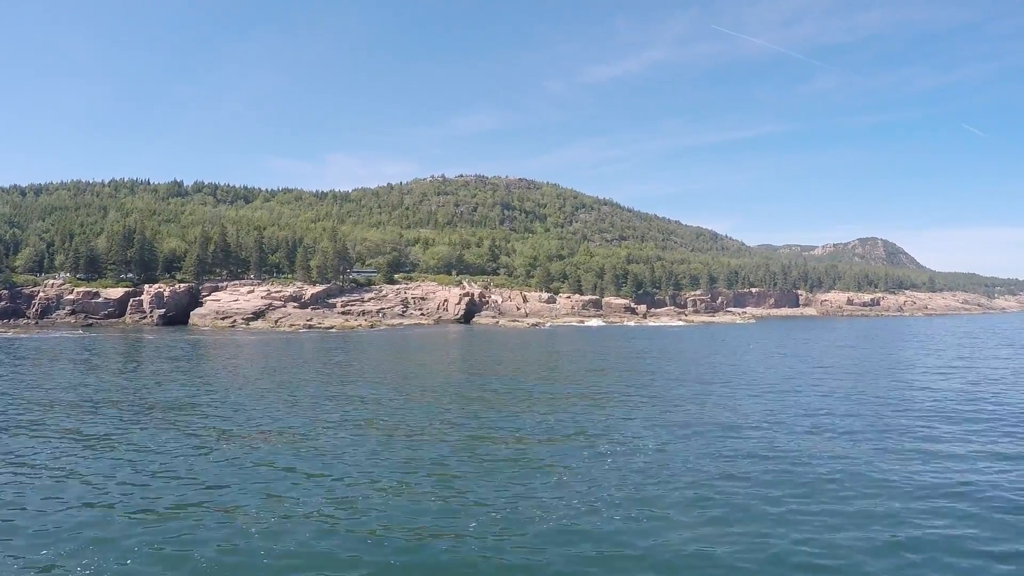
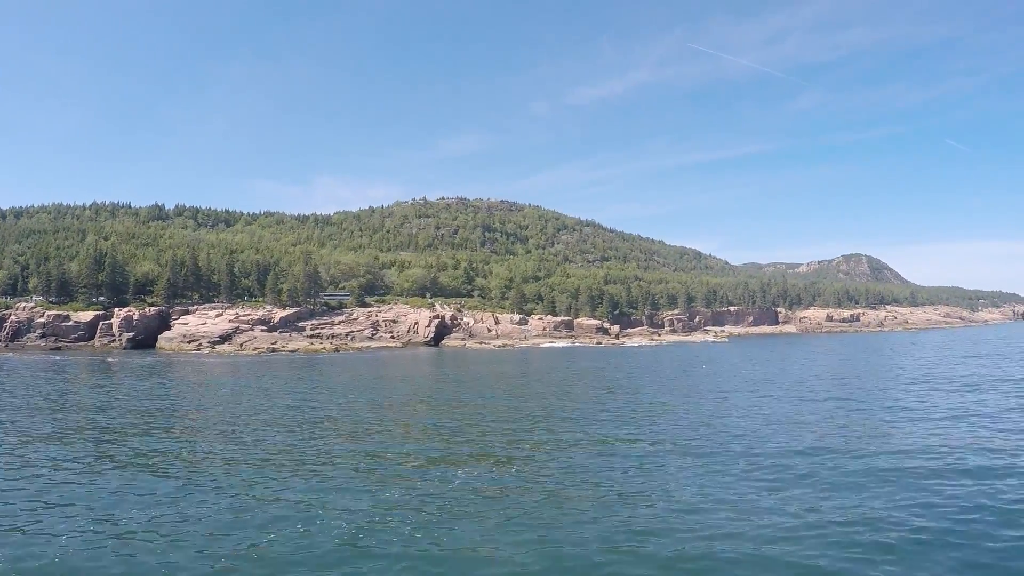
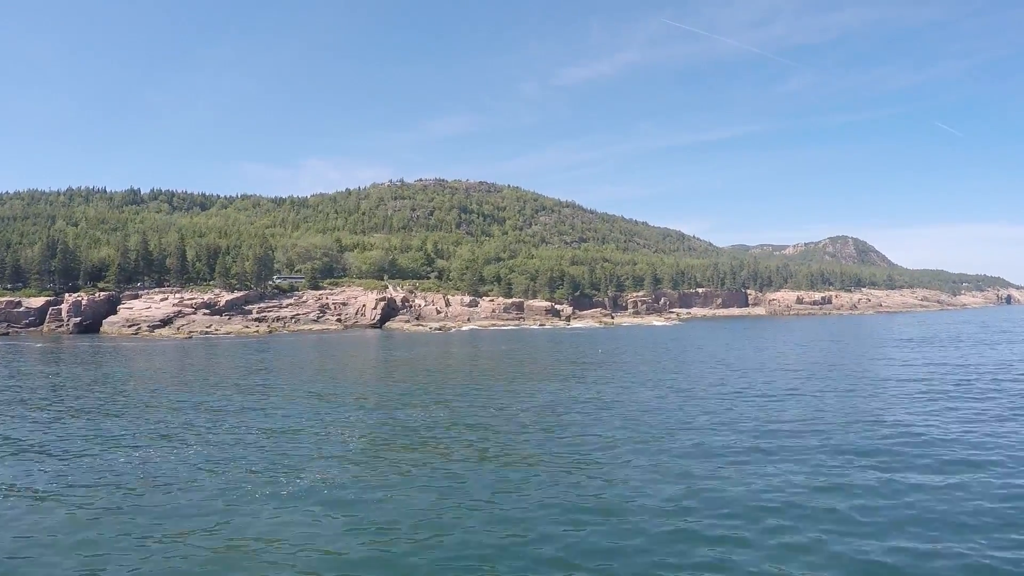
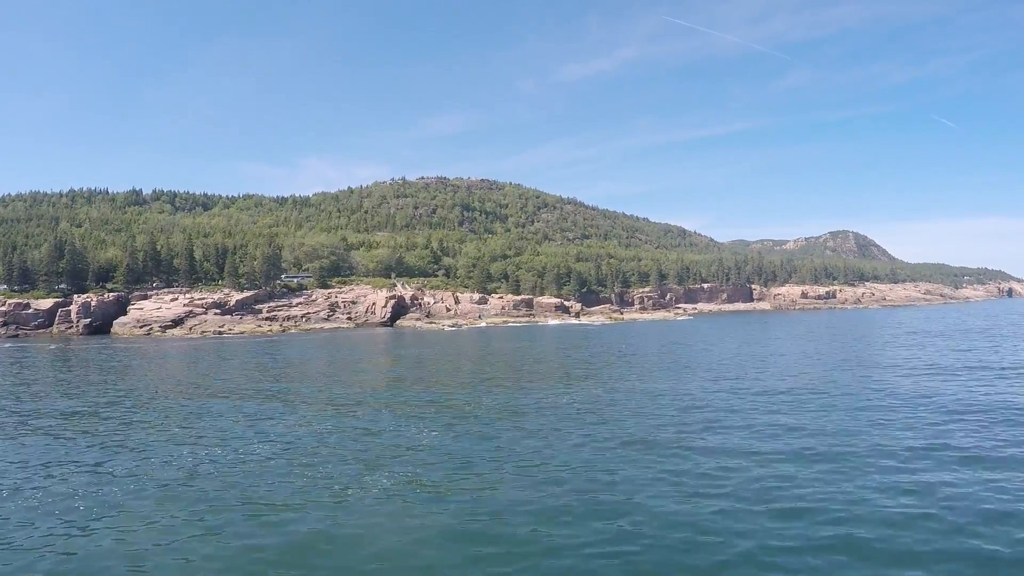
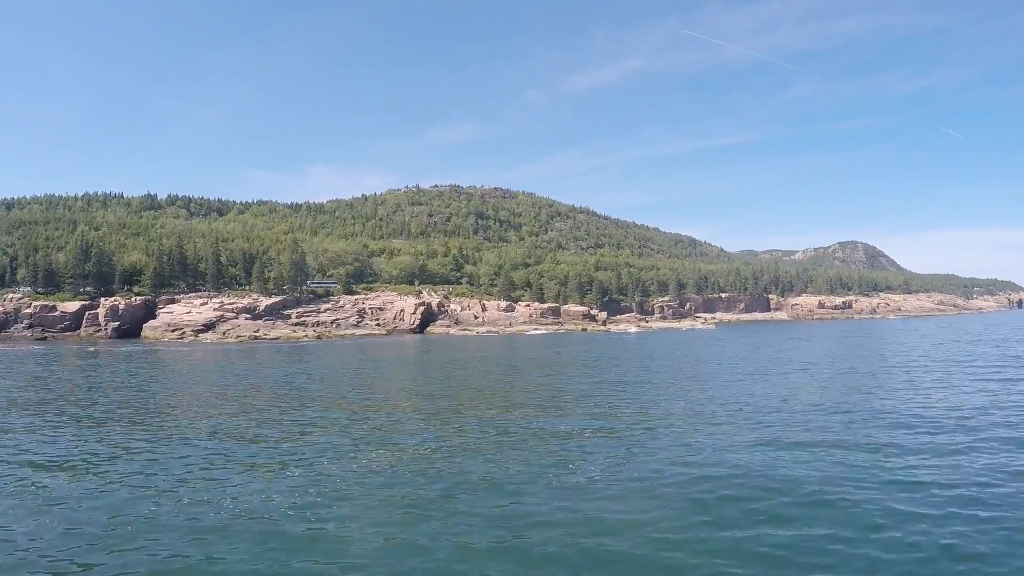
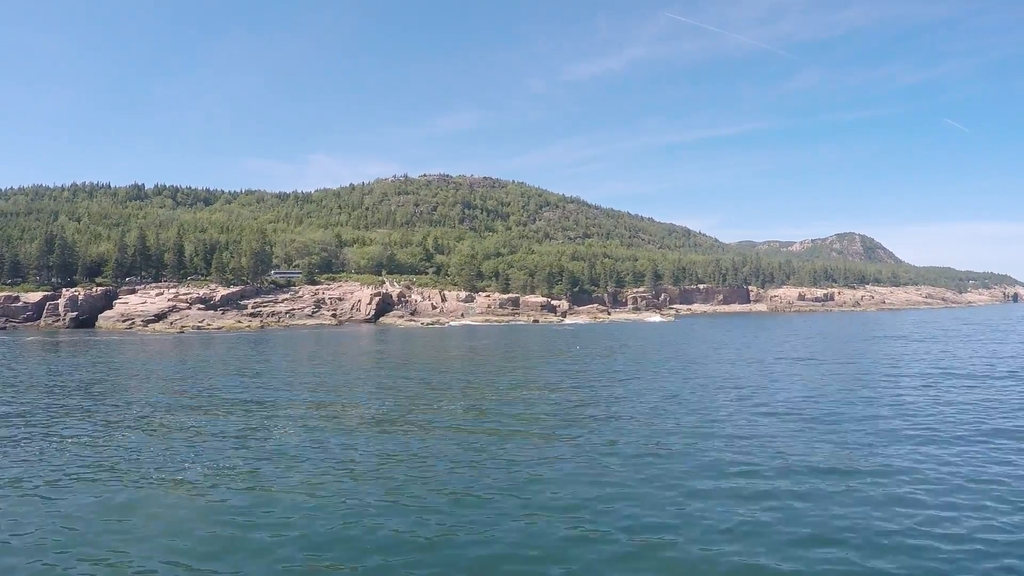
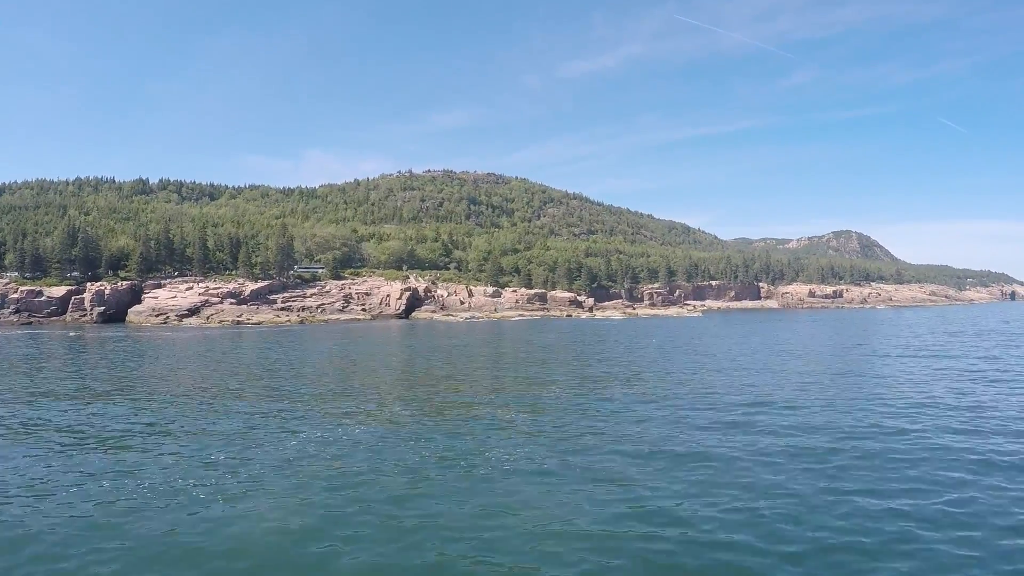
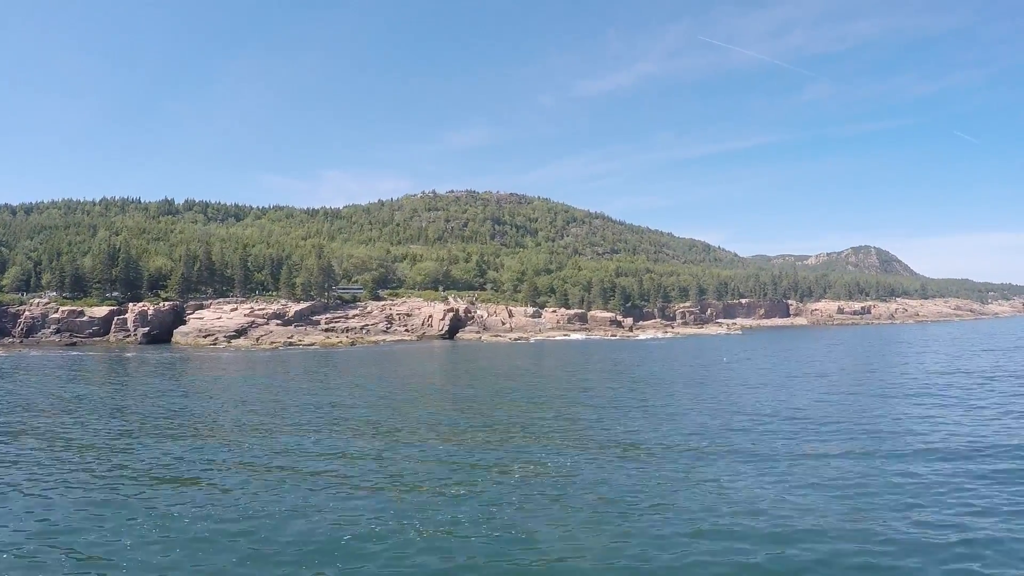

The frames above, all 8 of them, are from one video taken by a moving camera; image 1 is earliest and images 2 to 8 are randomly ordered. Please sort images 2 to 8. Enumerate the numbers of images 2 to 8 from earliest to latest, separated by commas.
8, 2, 5, 7, 4, 3, 6
